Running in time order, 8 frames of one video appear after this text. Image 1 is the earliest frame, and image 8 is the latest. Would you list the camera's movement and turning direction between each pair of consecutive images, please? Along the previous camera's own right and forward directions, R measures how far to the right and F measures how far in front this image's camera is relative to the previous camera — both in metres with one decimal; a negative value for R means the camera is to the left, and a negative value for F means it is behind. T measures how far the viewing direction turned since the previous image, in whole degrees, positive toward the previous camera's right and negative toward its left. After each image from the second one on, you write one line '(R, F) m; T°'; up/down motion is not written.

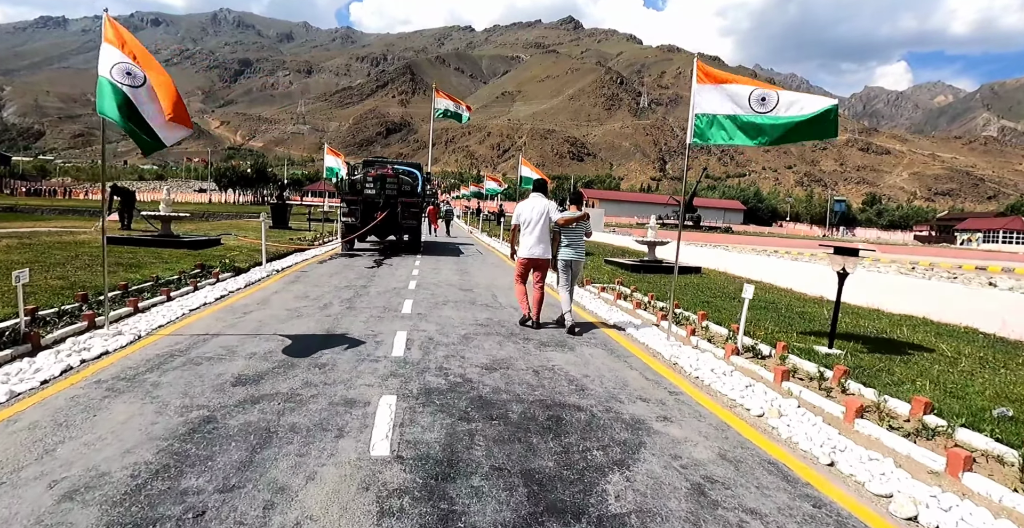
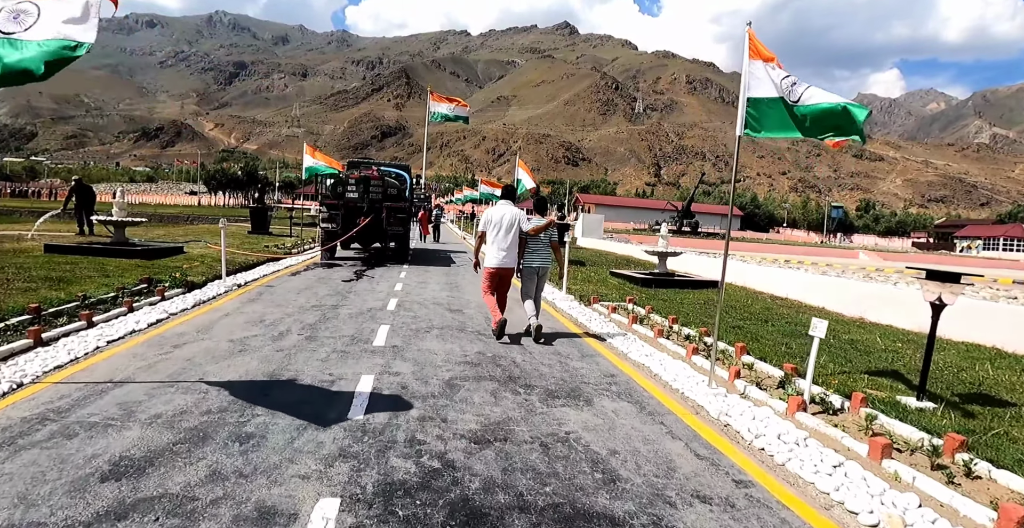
(0.0, +1.8) m; +1°
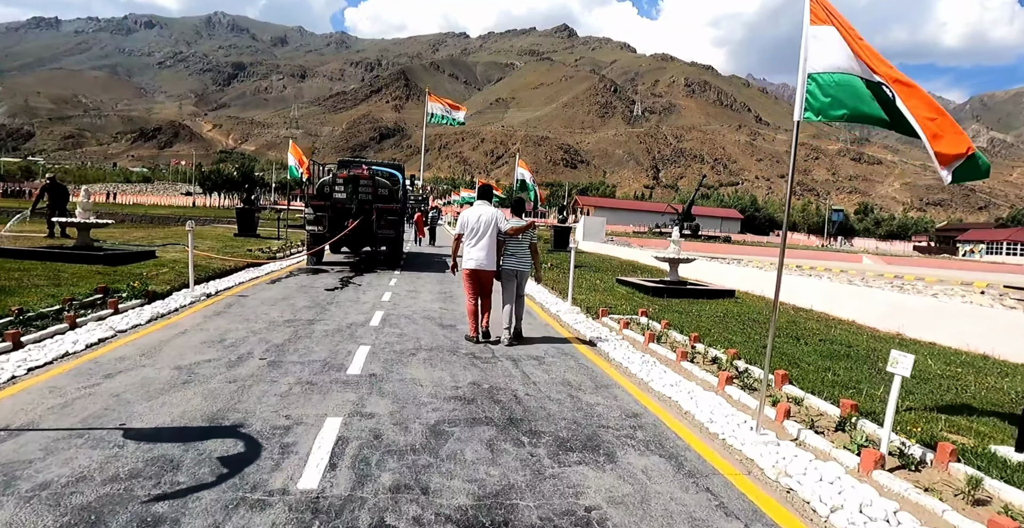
(0.0, +1.2) m; 0°
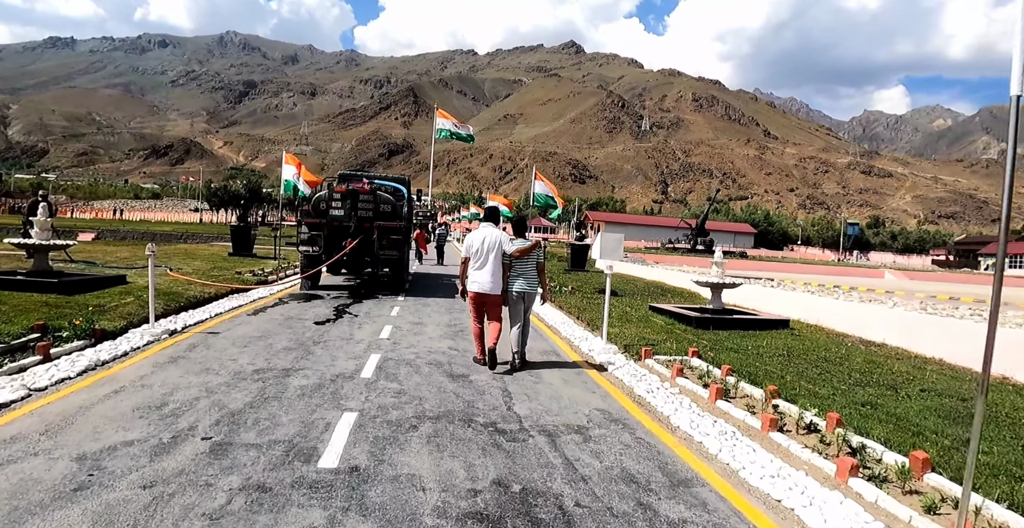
(-0.3, +1.8) m; -1°
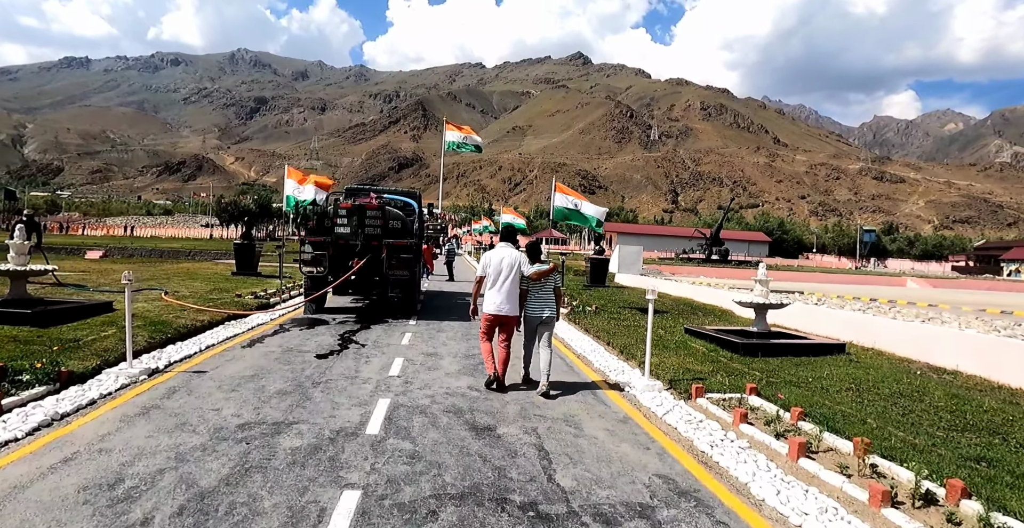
(-0.3, +1.2) m; -1°
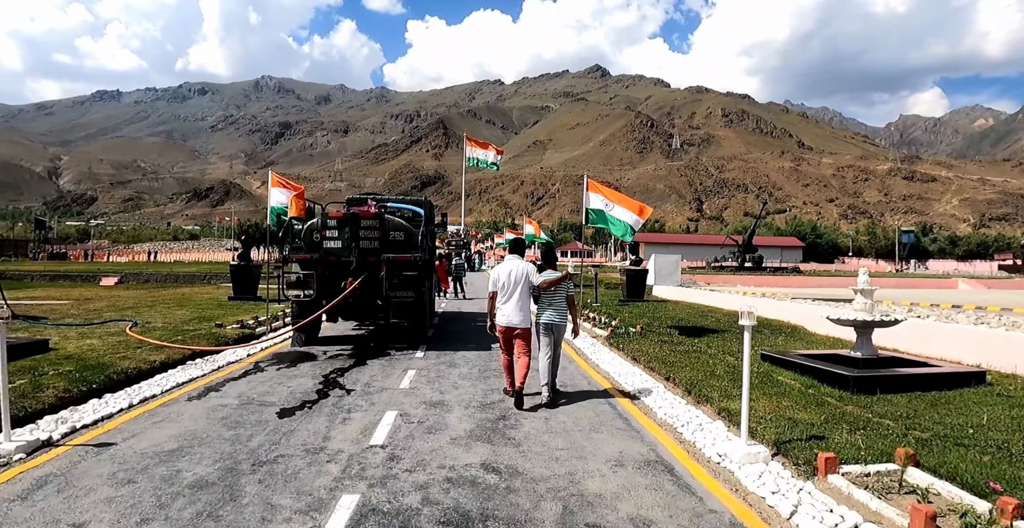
(0.0, +2.5) m; -2°
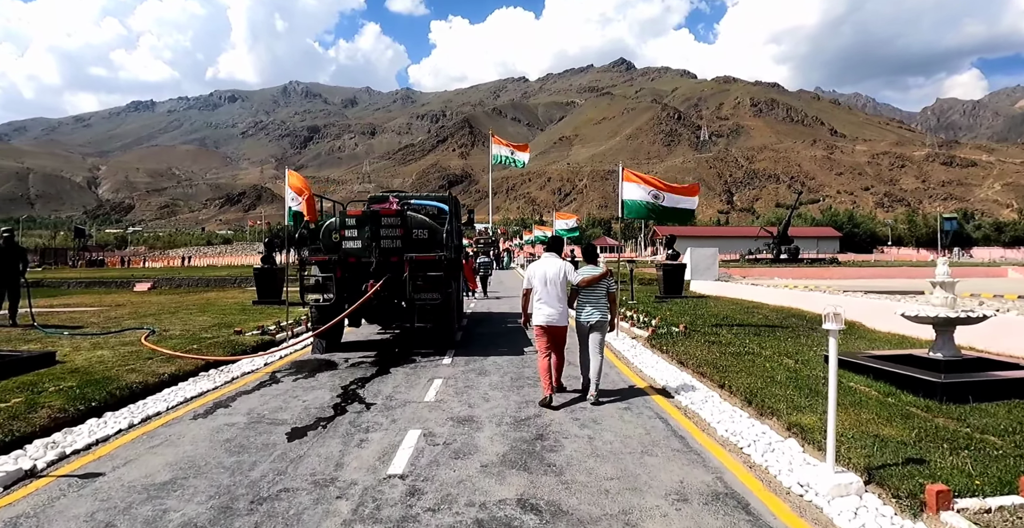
(-0.1, +0.8) m; -3°
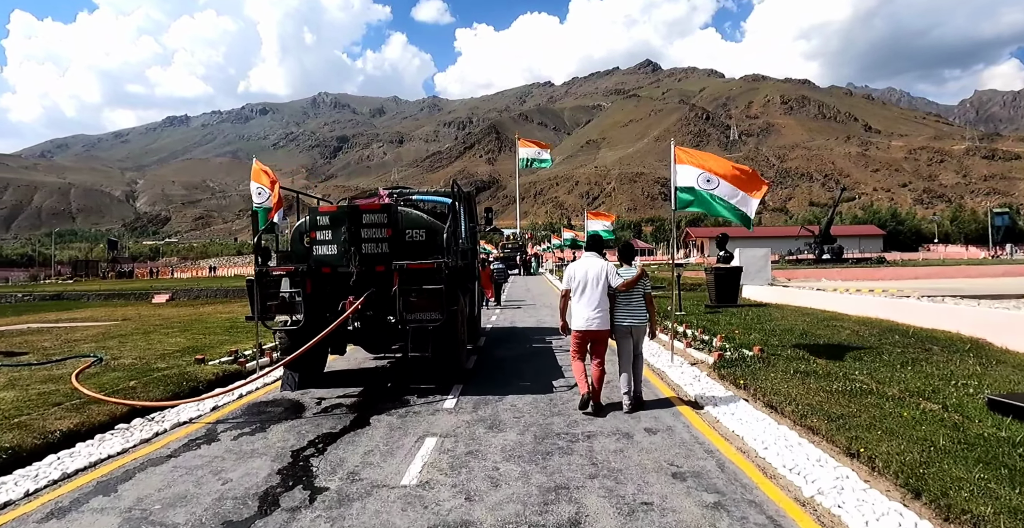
(+0.1, +2.5) m; -3°
